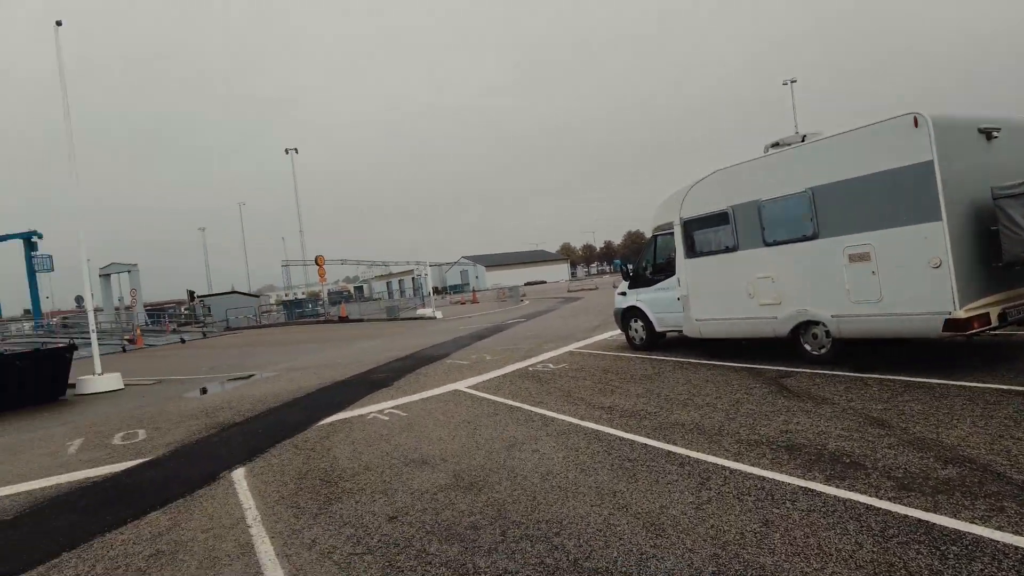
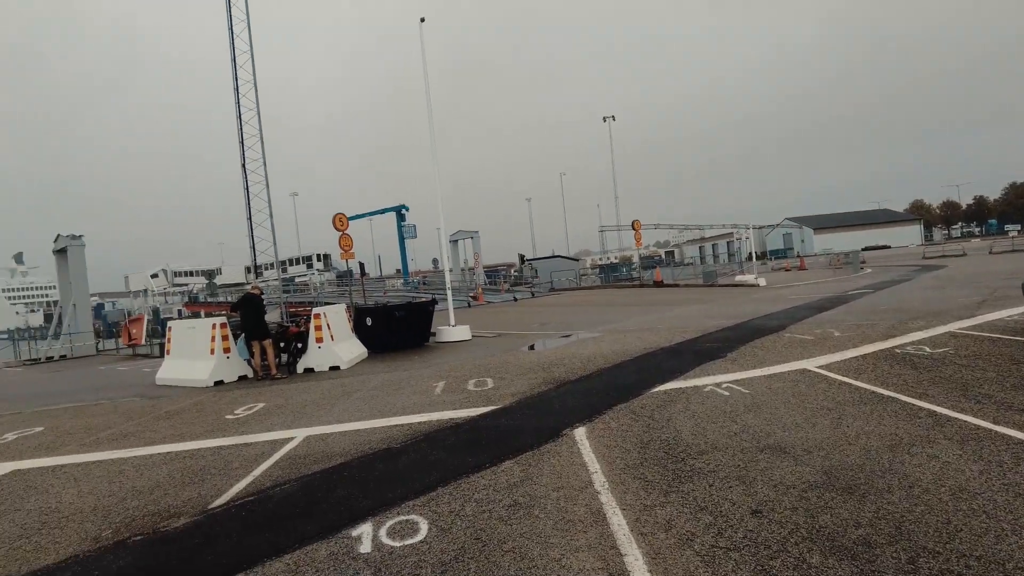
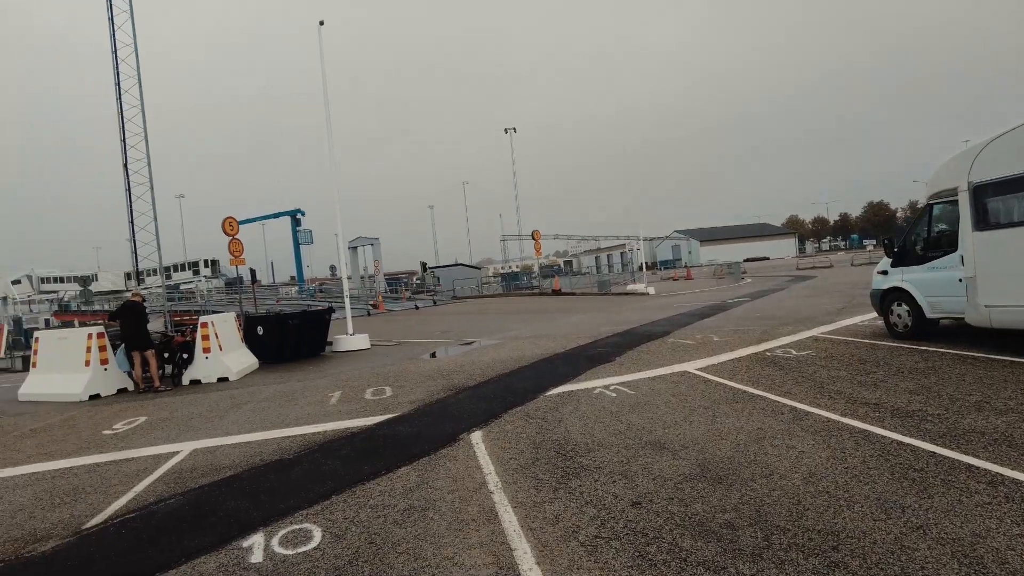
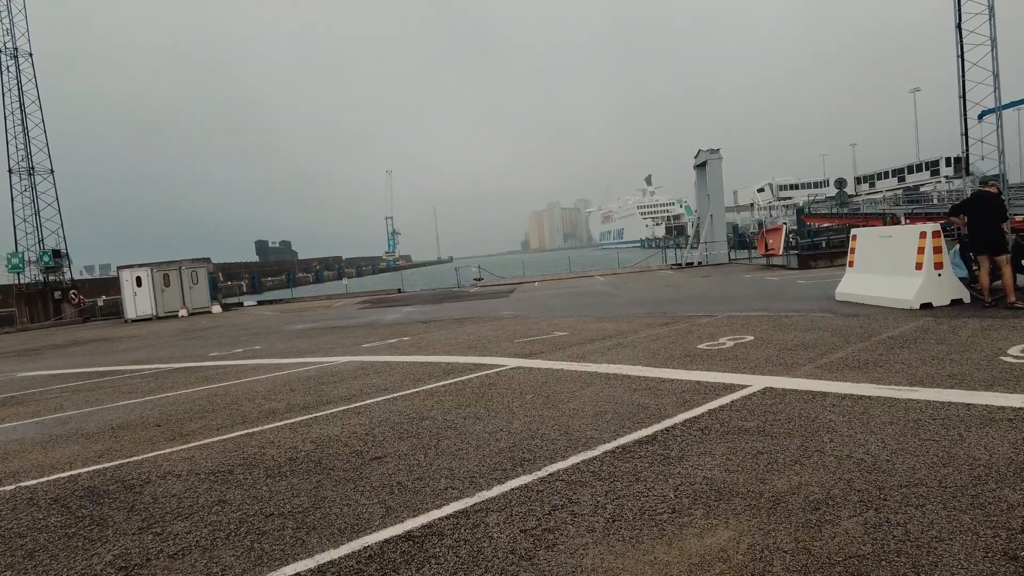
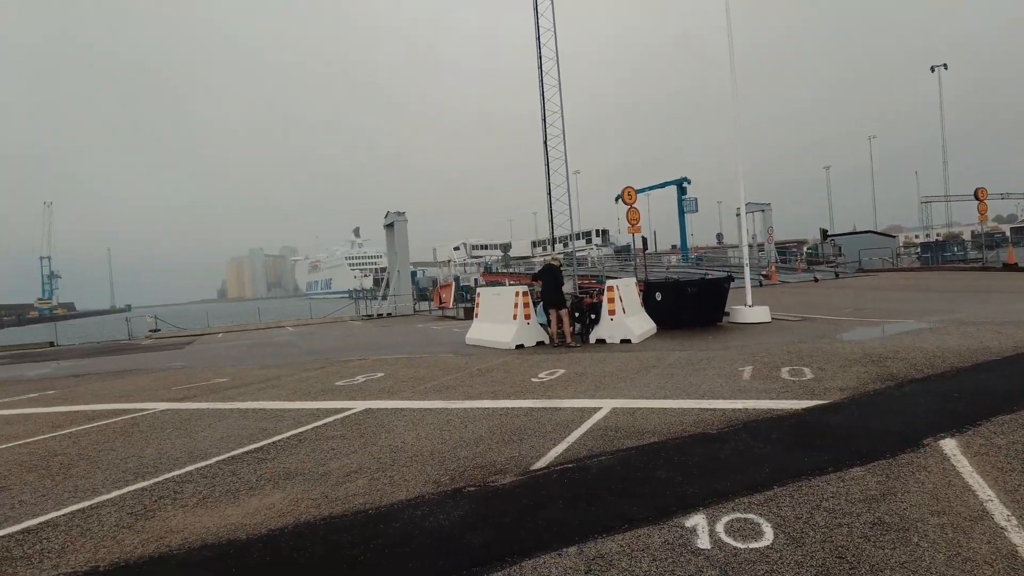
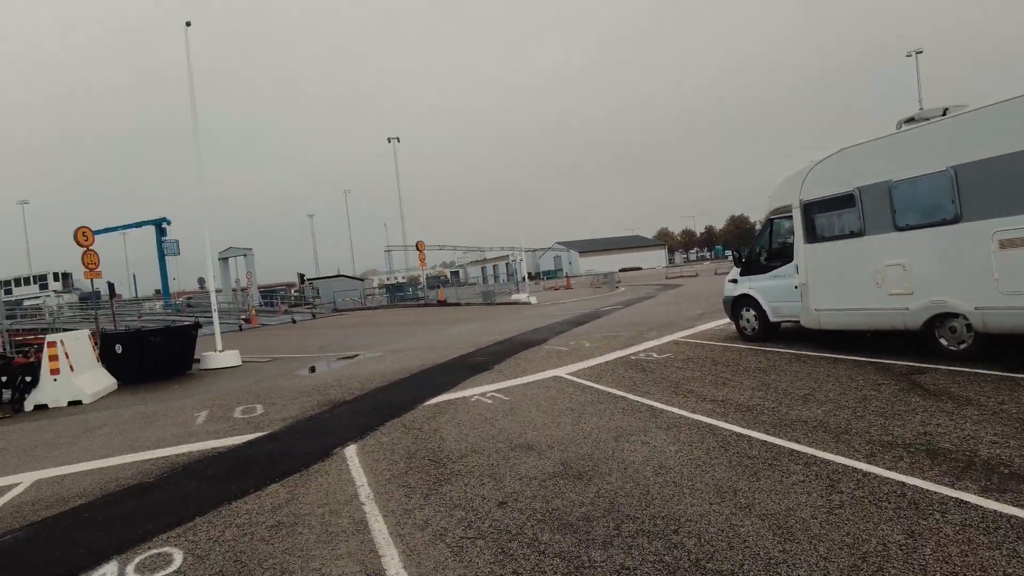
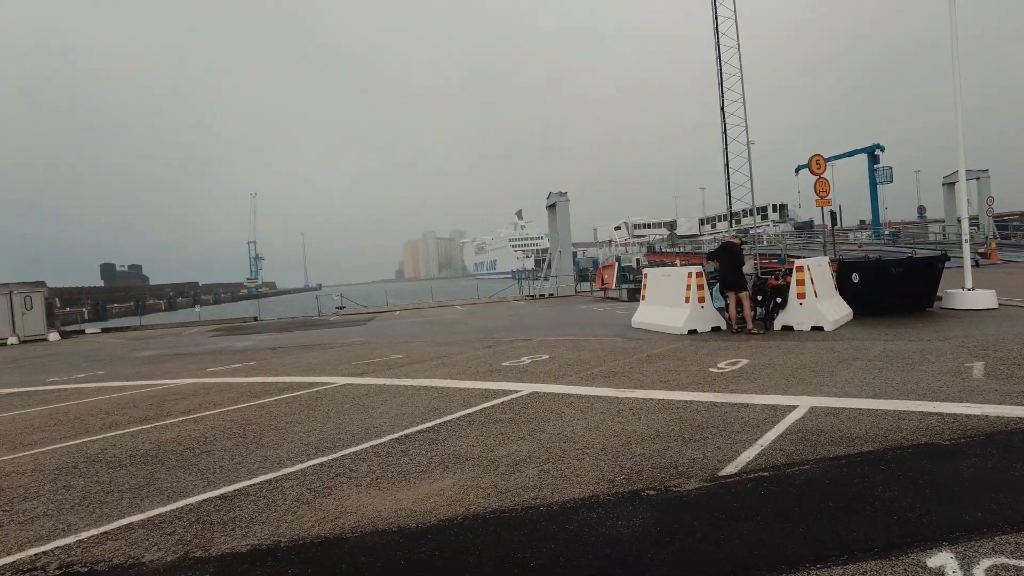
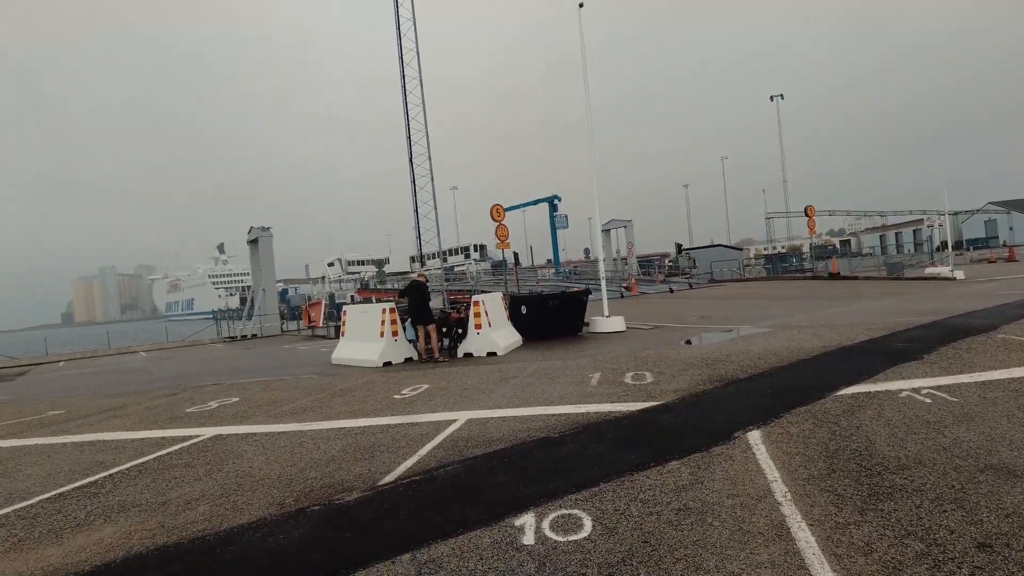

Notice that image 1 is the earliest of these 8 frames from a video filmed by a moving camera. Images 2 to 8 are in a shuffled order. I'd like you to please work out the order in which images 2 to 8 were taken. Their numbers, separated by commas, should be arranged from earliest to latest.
6, 3, 2, 8, 5, 7, 4
